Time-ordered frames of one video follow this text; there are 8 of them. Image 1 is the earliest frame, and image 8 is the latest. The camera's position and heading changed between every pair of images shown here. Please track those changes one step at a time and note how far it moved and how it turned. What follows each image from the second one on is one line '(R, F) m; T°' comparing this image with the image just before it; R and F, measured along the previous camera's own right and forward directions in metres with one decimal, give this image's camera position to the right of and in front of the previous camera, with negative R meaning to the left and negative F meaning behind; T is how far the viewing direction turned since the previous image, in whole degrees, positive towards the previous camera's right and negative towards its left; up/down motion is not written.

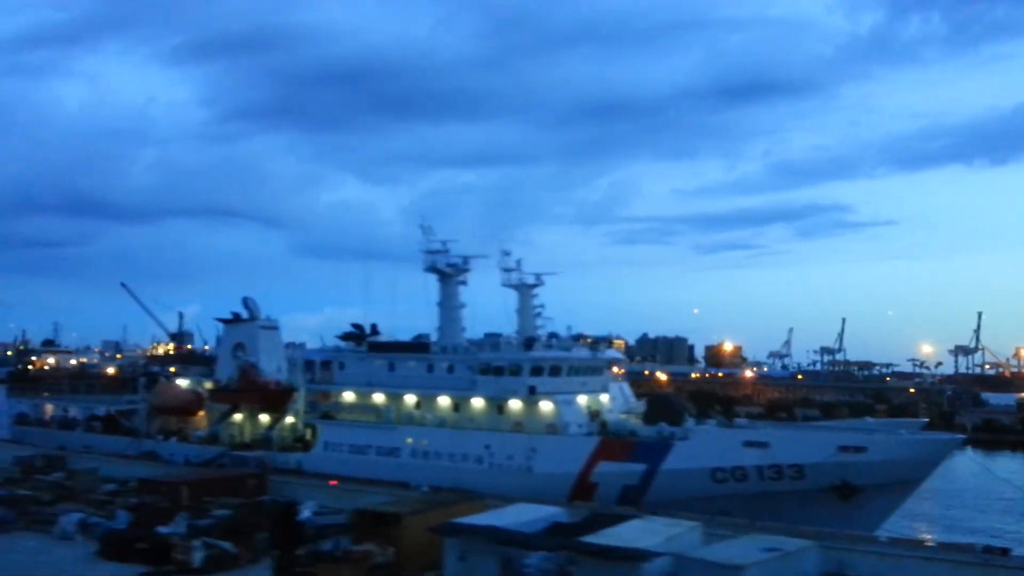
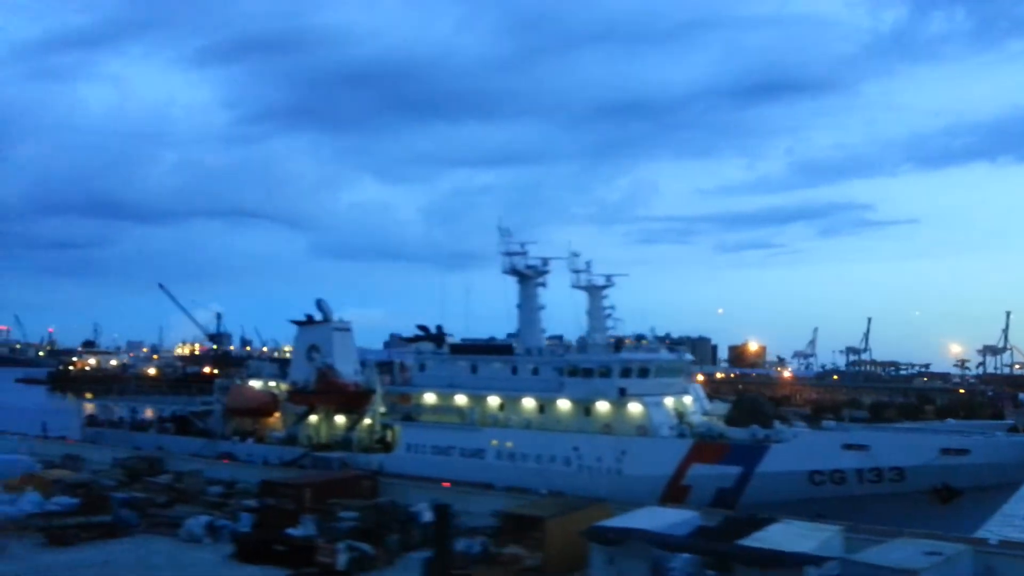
(-4.4, 0.0) m; -1°
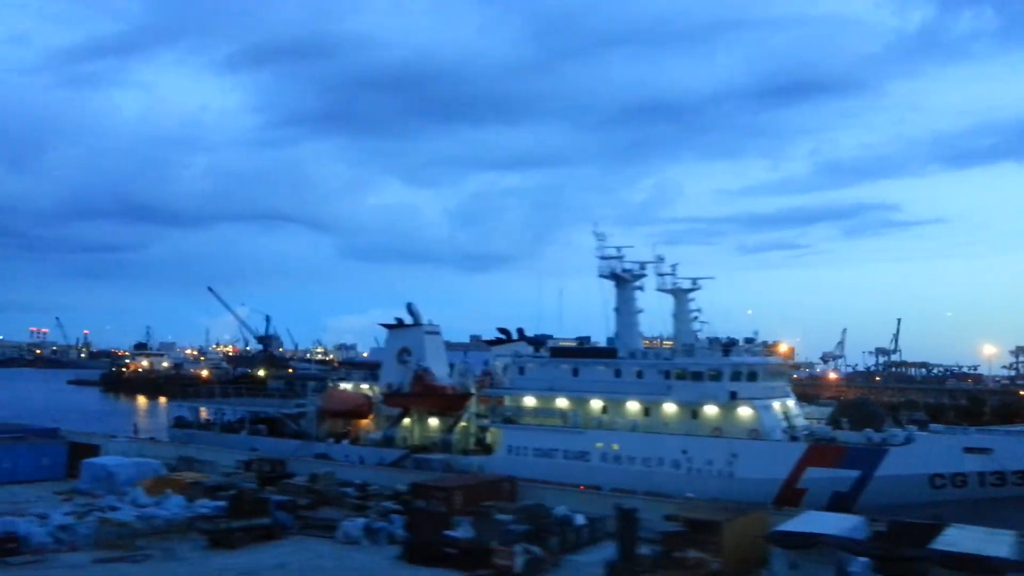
(-5.5, -0.2) m; -1°
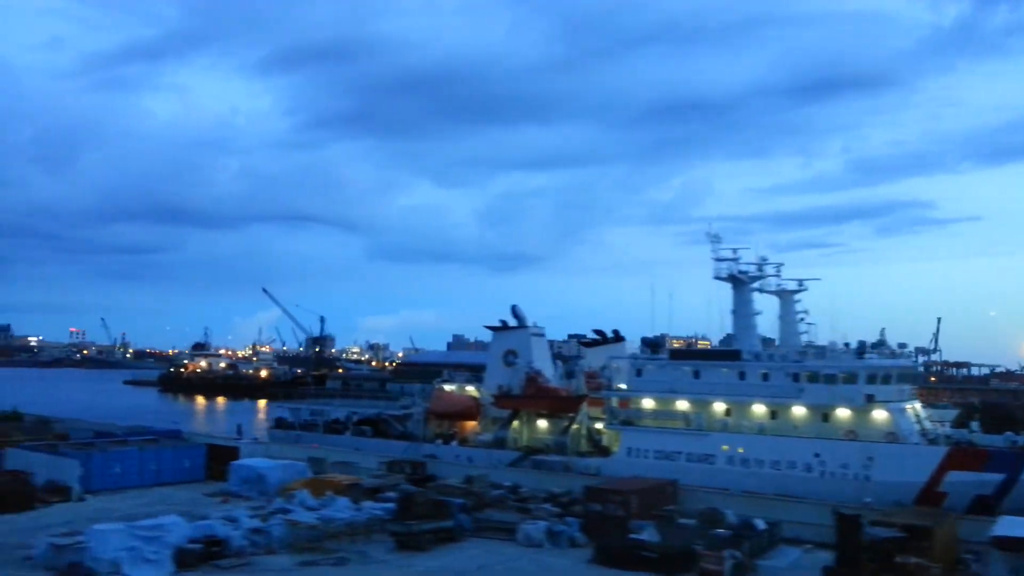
(-6.5, 0.0) m; -1°
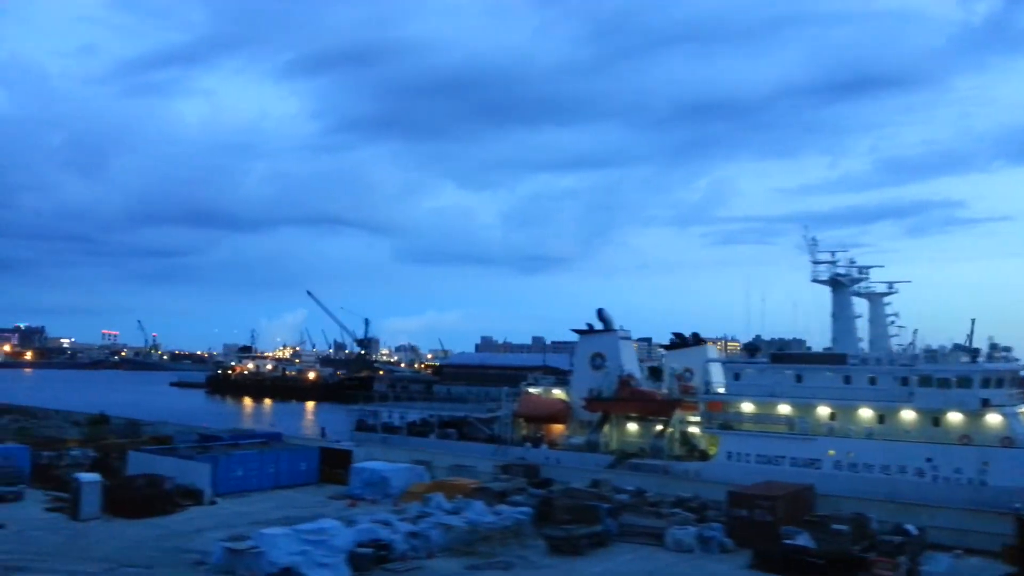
(-5.4, 0.0) m; -1°
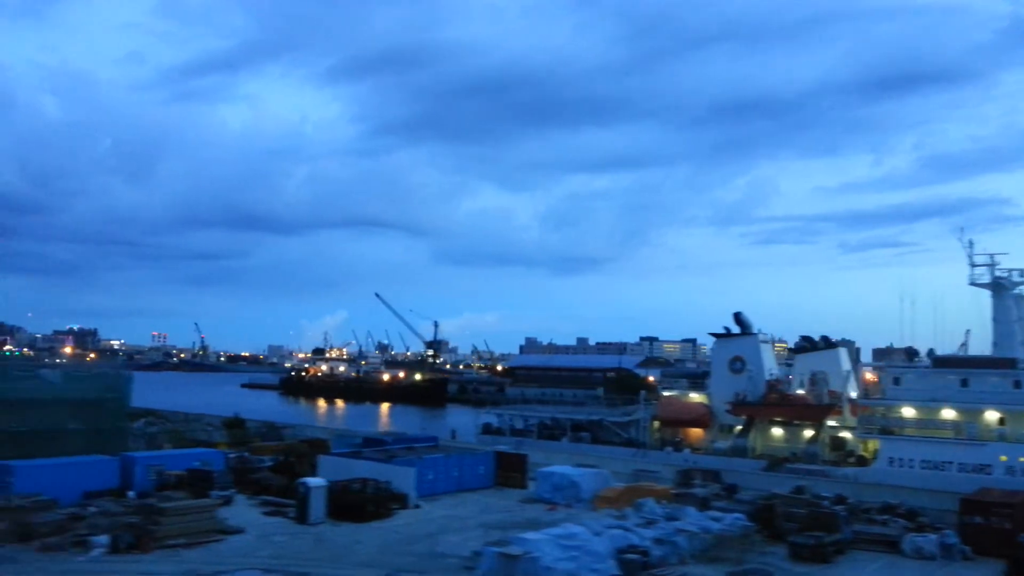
(-8.5, -0.2) m; -1°
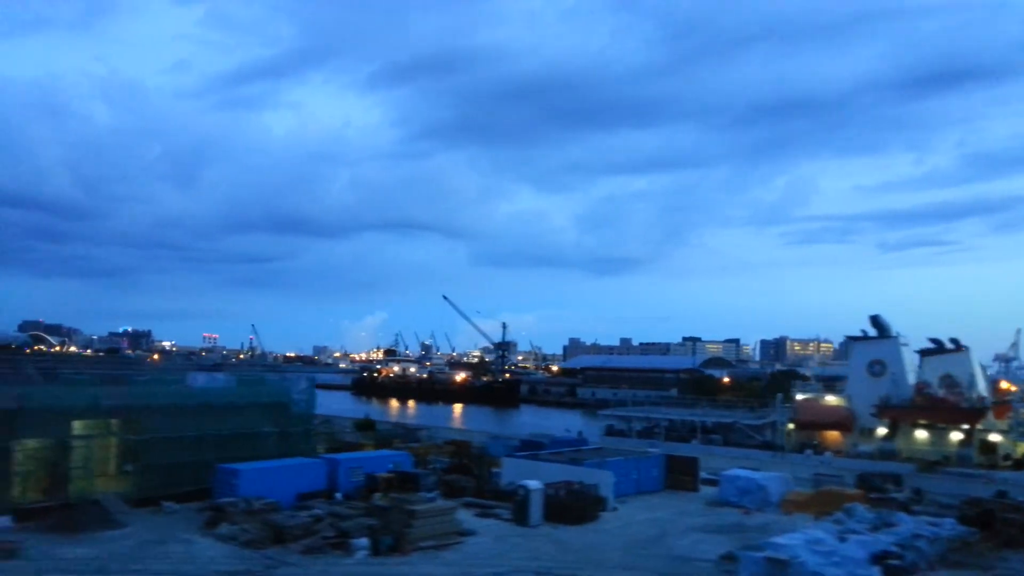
(-8.5, -0.3) m; -1°
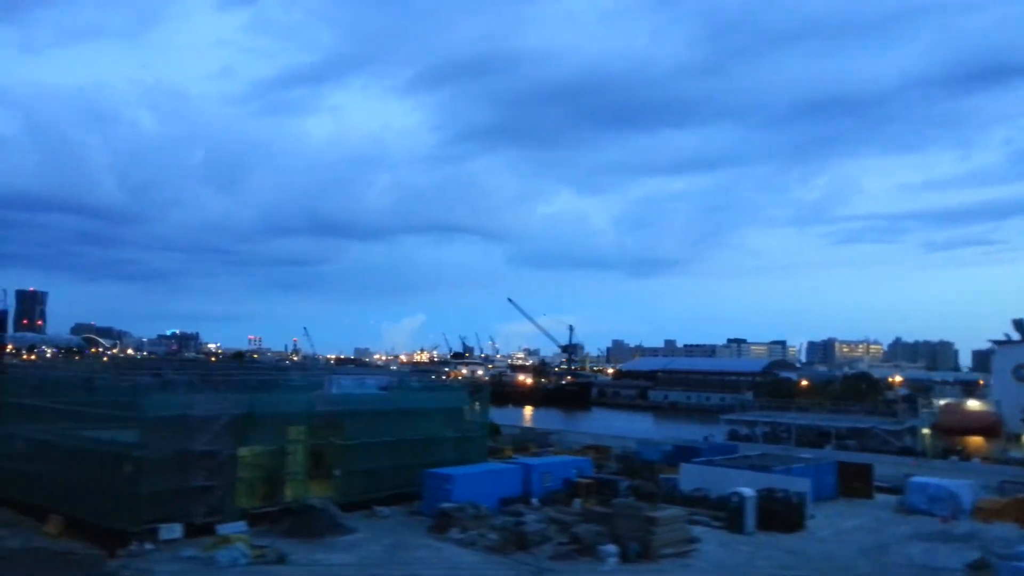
(-8.4, -0.1) m; -1°
